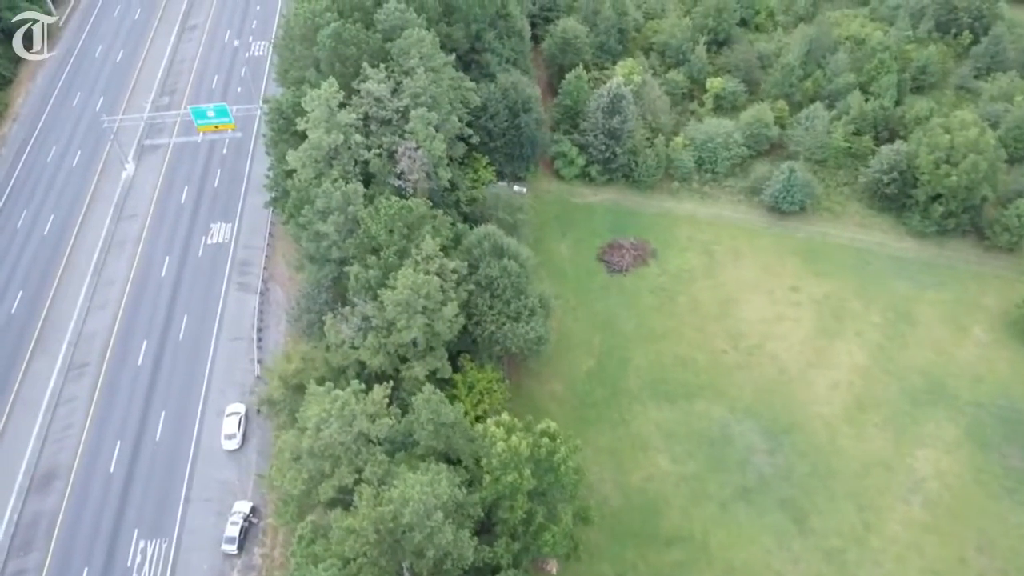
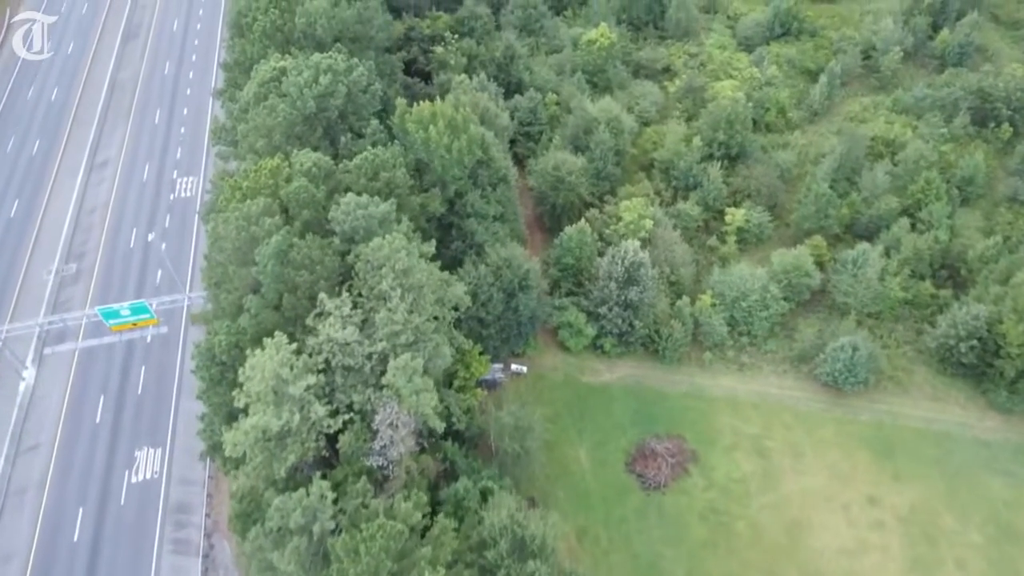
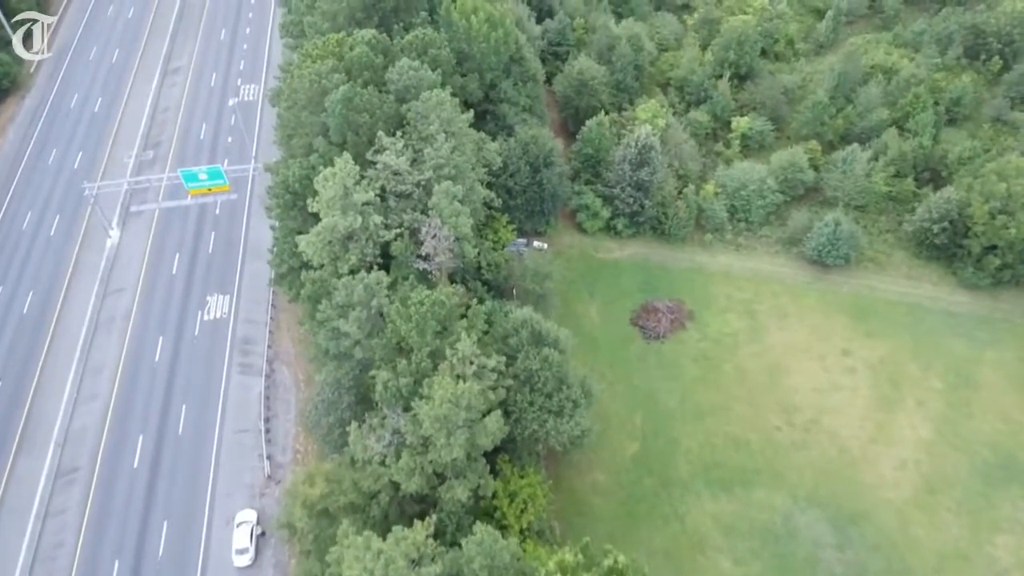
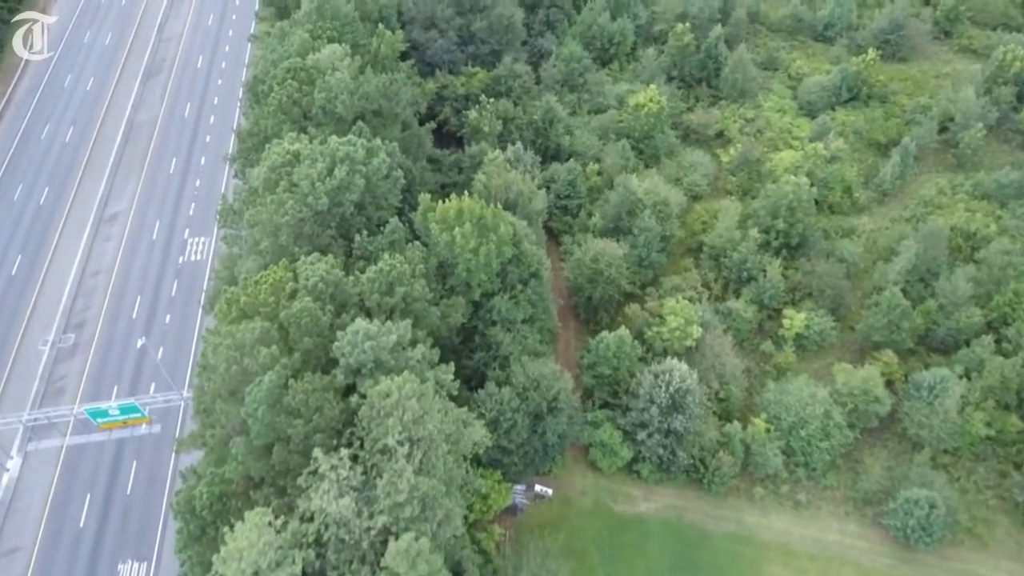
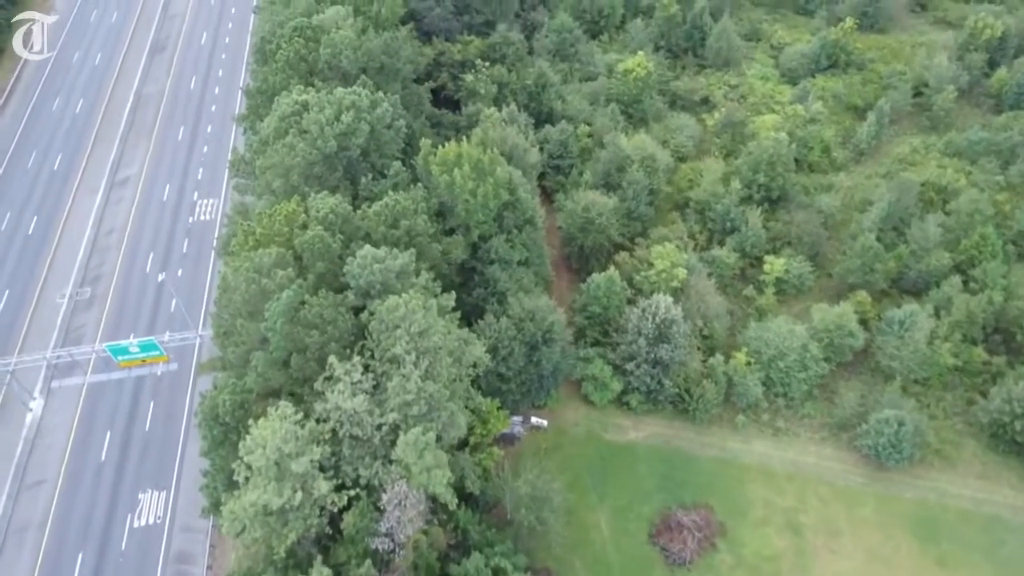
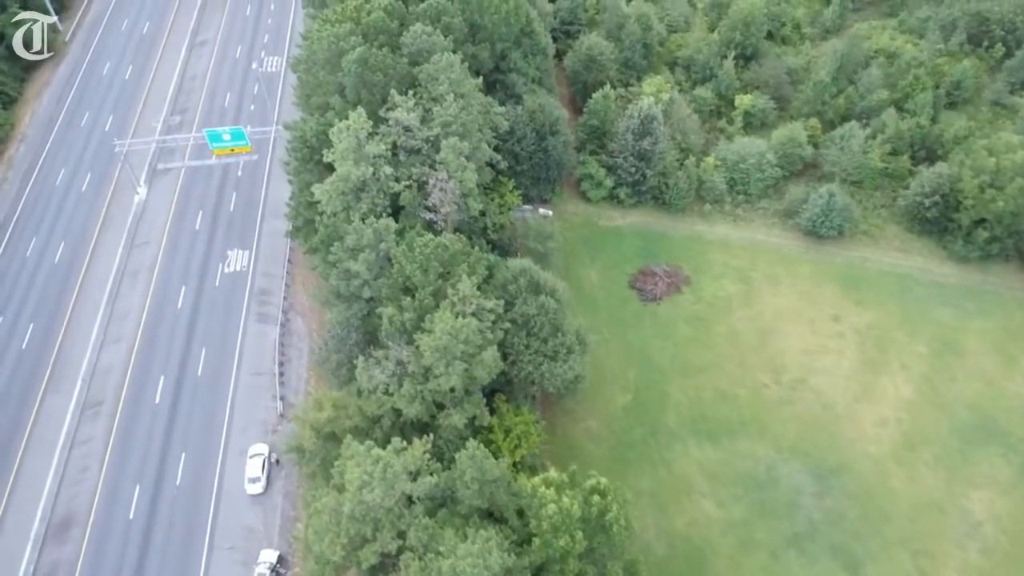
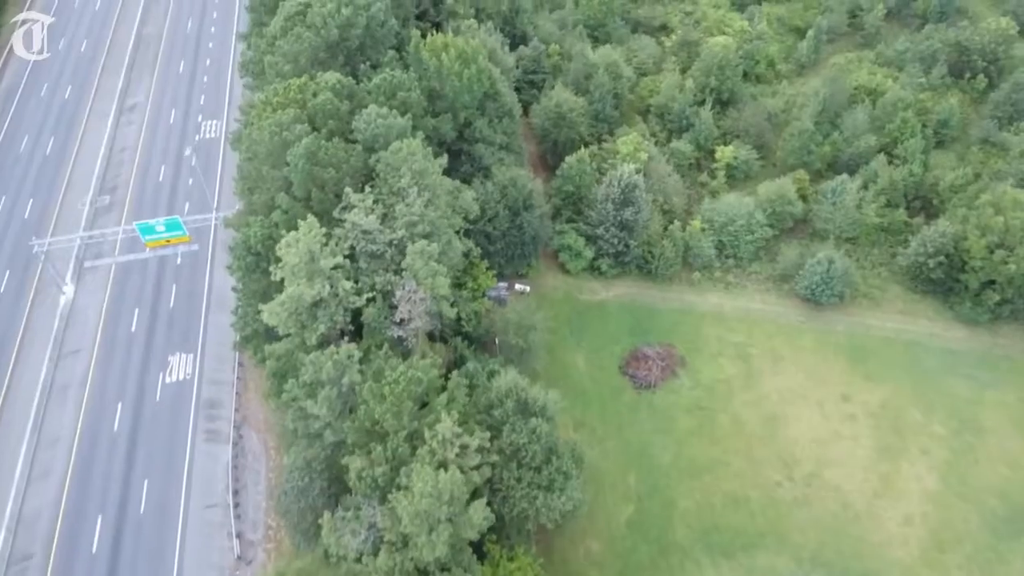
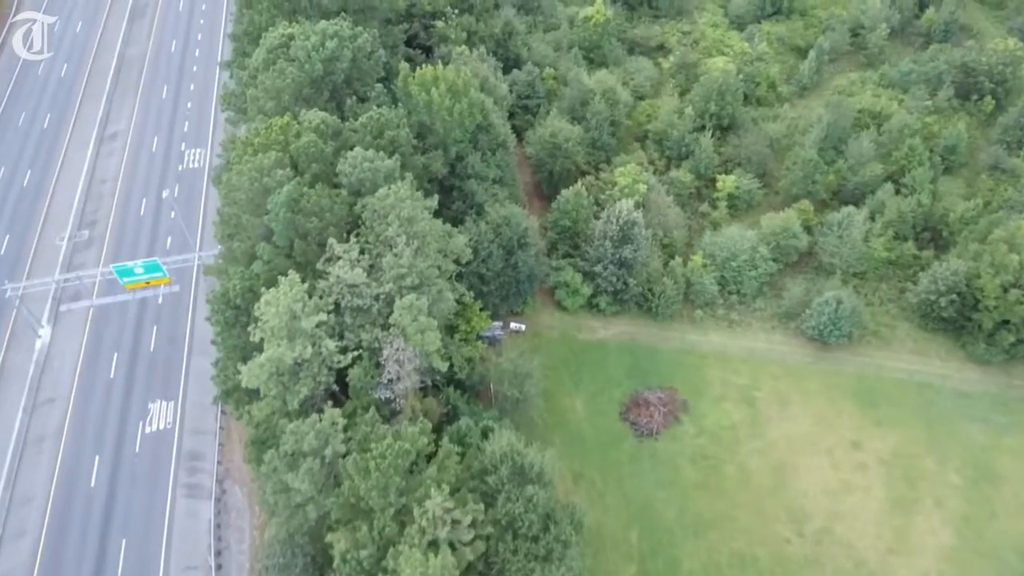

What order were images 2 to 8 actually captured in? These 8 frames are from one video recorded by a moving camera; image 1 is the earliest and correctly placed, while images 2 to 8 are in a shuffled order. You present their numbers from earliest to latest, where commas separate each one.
6, 3, 7, 8, 2, 5, 4
